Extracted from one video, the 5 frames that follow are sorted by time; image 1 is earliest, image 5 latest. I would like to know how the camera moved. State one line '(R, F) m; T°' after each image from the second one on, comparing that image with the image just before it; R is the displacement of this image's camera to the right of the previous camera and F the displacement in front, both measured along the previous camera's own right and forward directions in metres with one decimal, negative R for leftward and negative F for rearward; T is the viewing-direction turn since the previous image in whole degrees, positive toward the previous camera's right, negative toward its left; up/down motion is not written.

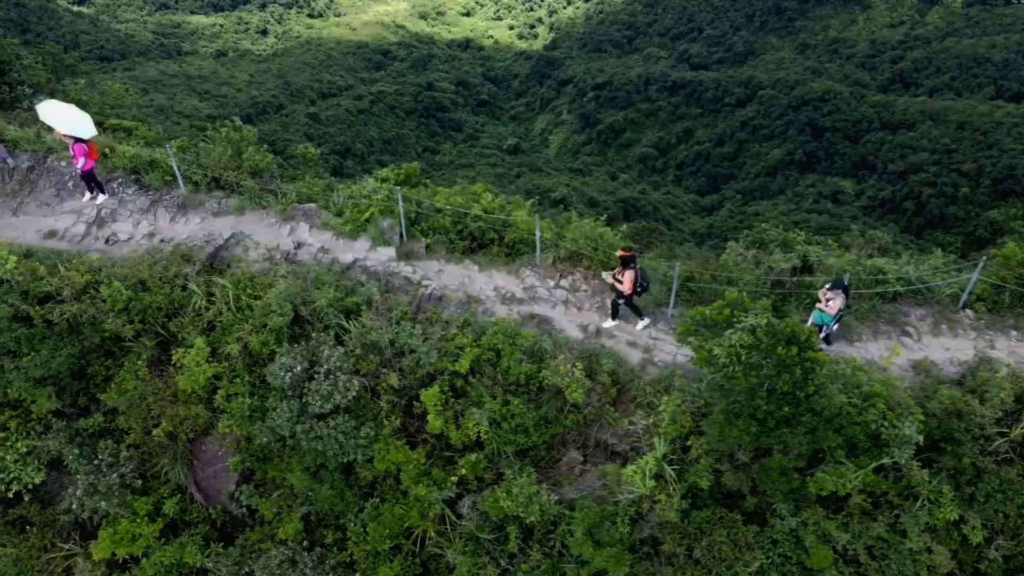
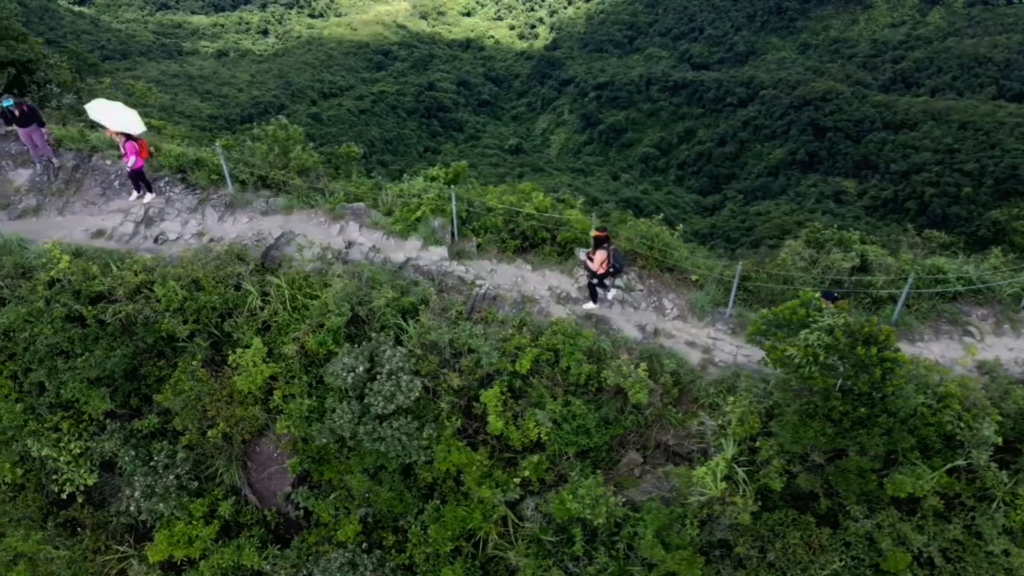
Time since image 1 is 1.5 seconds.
(-0.7, +0.1) m; 0°
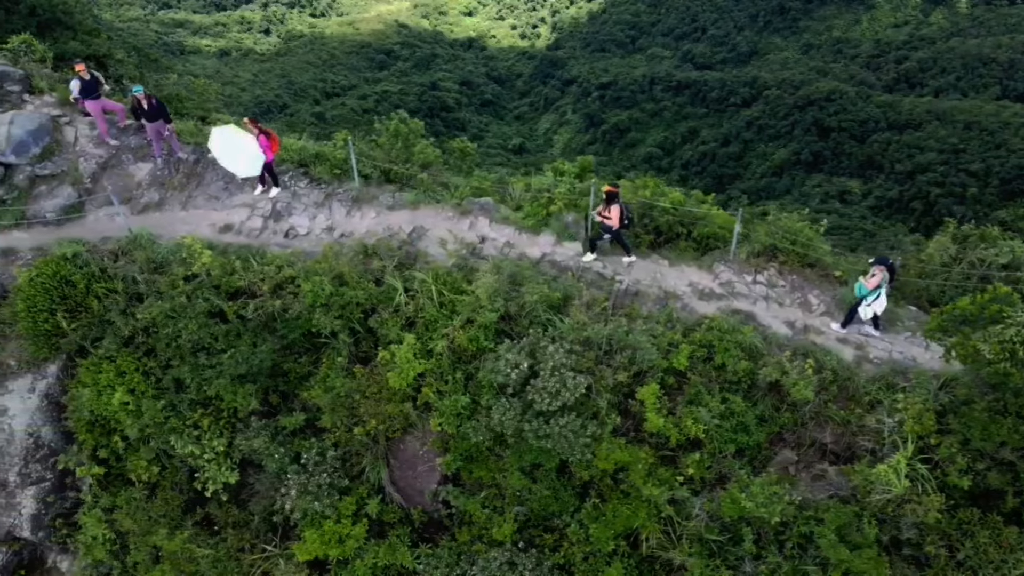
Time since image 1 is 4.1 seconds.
(-1.7, +0.1) m; 0°
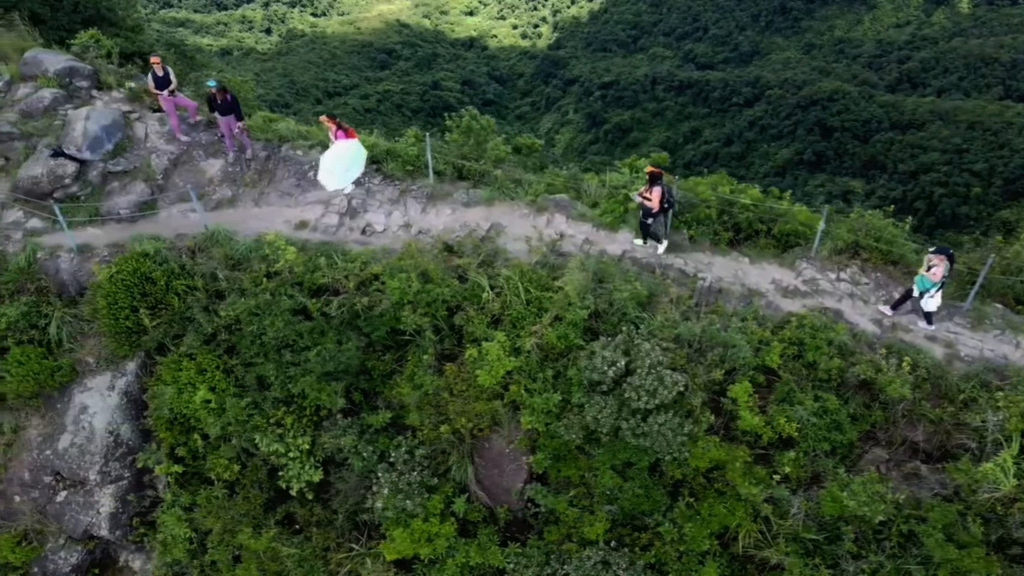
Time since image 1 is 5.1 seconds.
(-1.0, +0.1) m; 0°
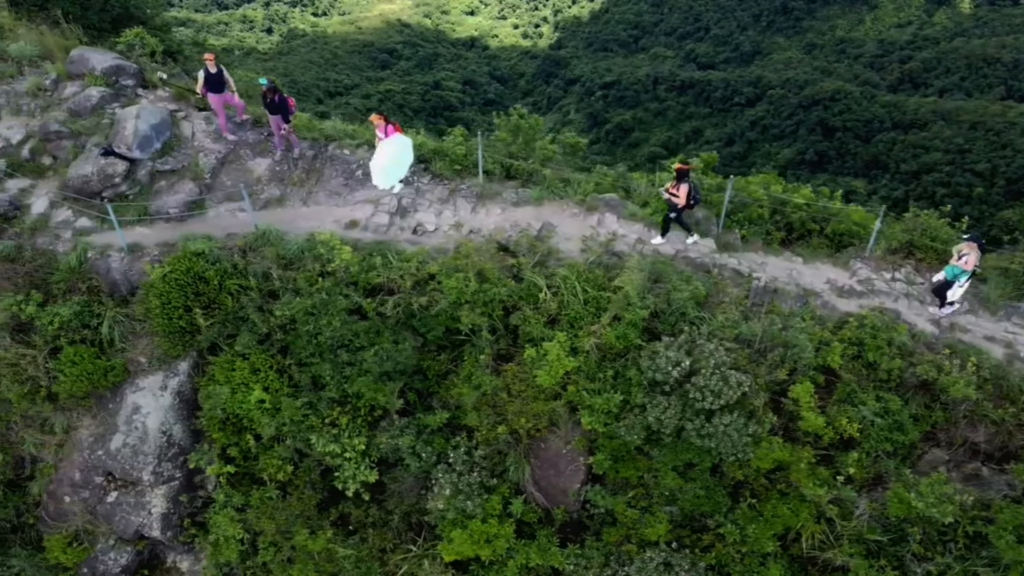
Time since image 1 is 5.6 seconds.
(-0.6, 0.0) m; 0°
